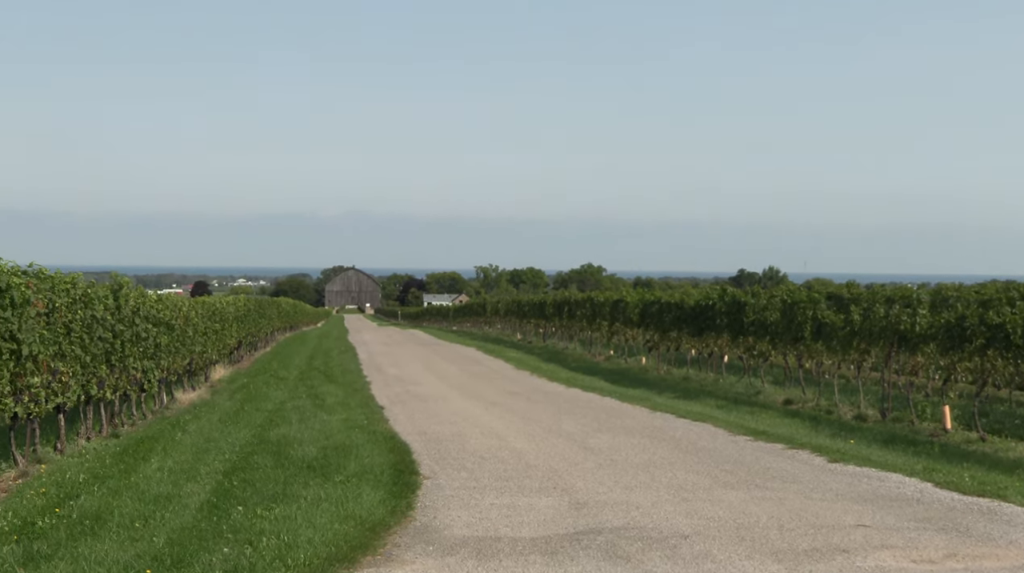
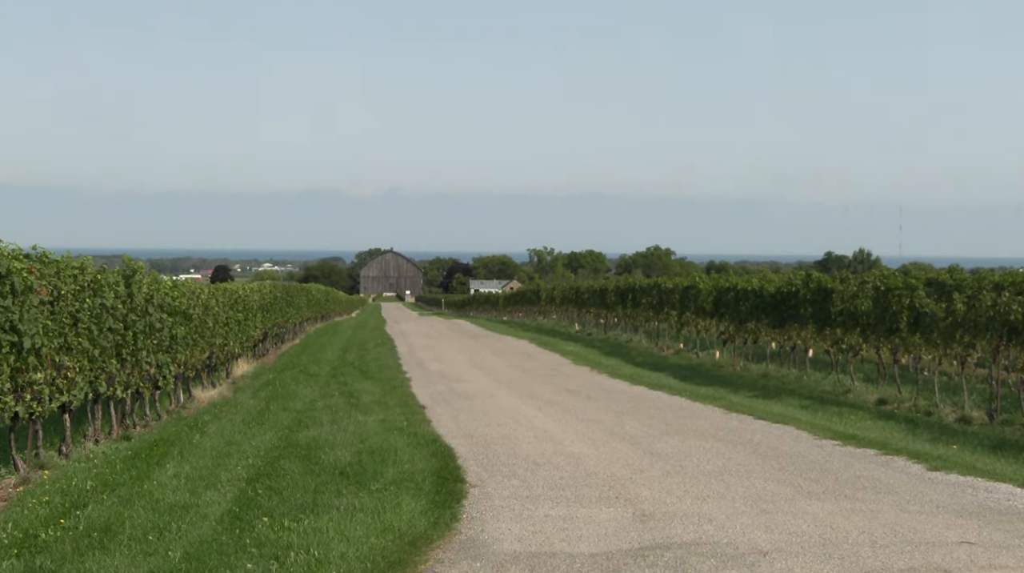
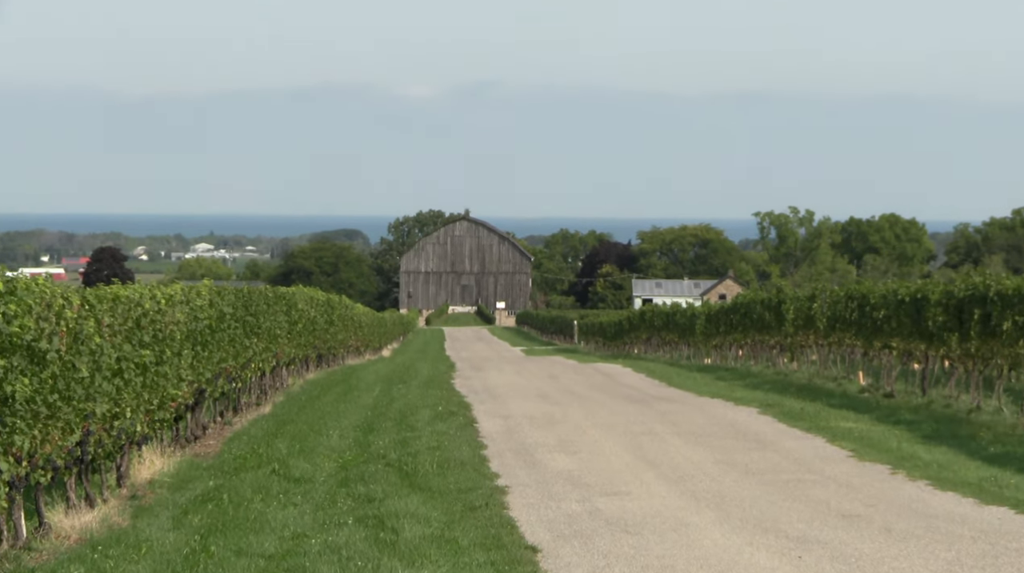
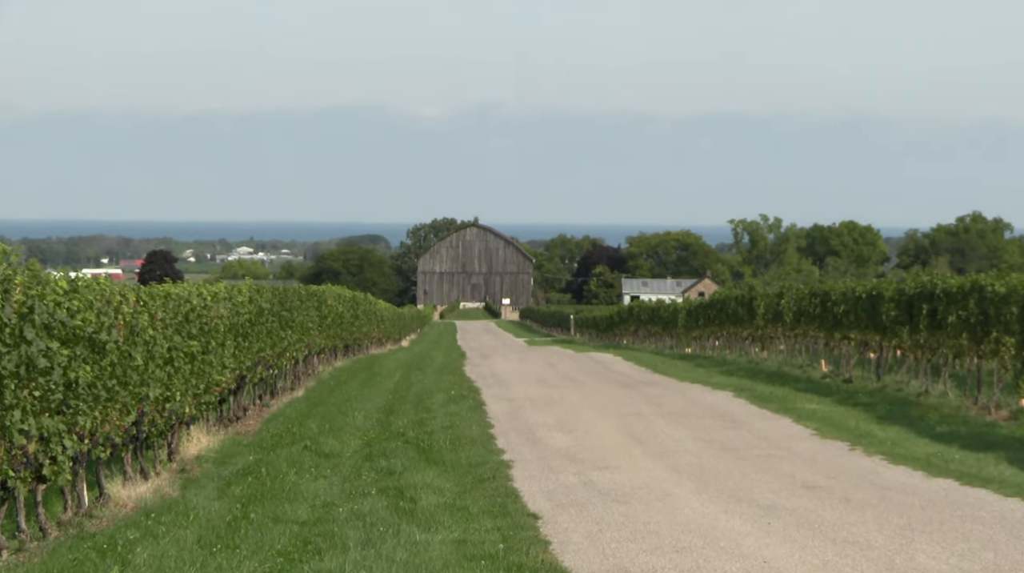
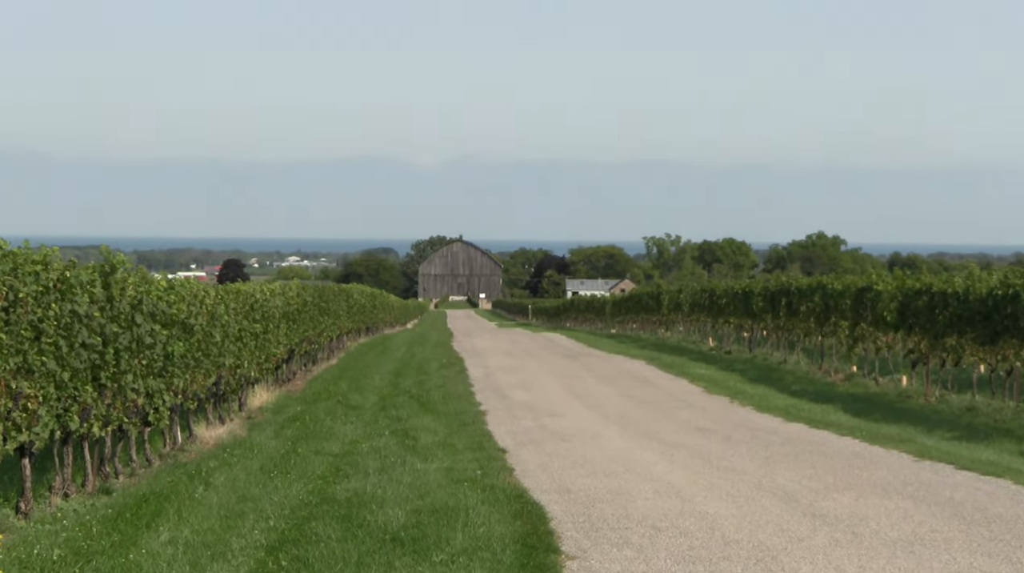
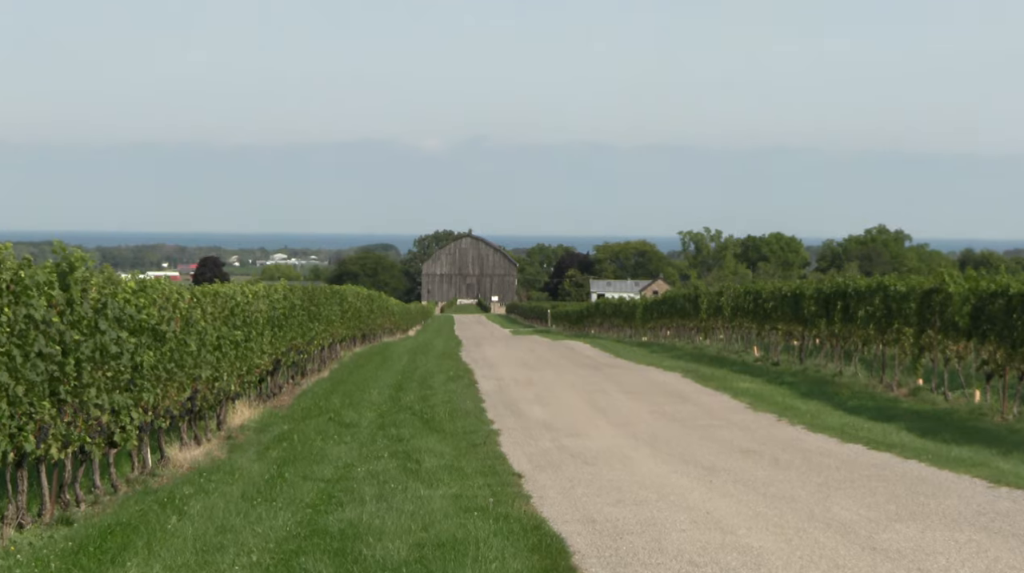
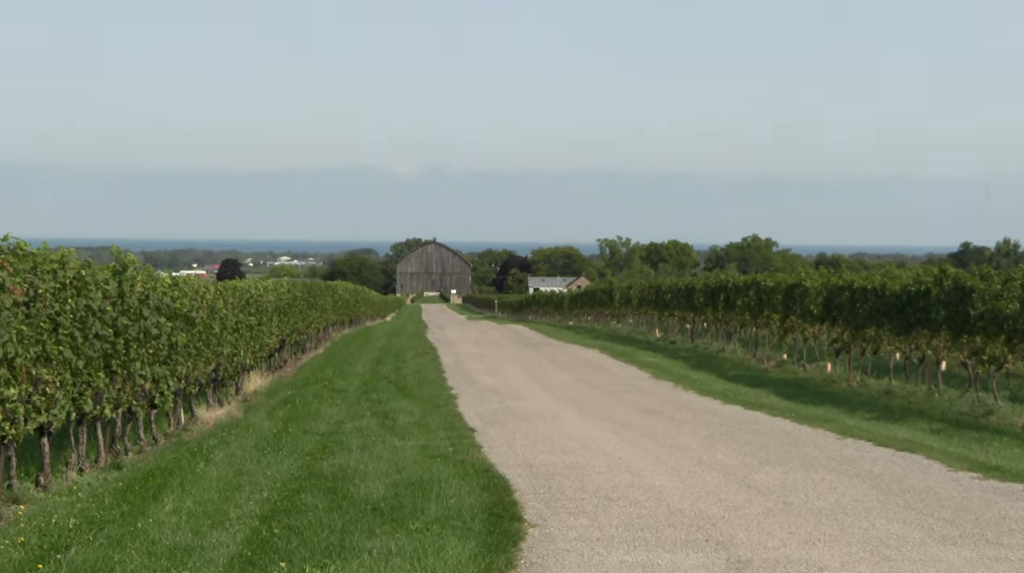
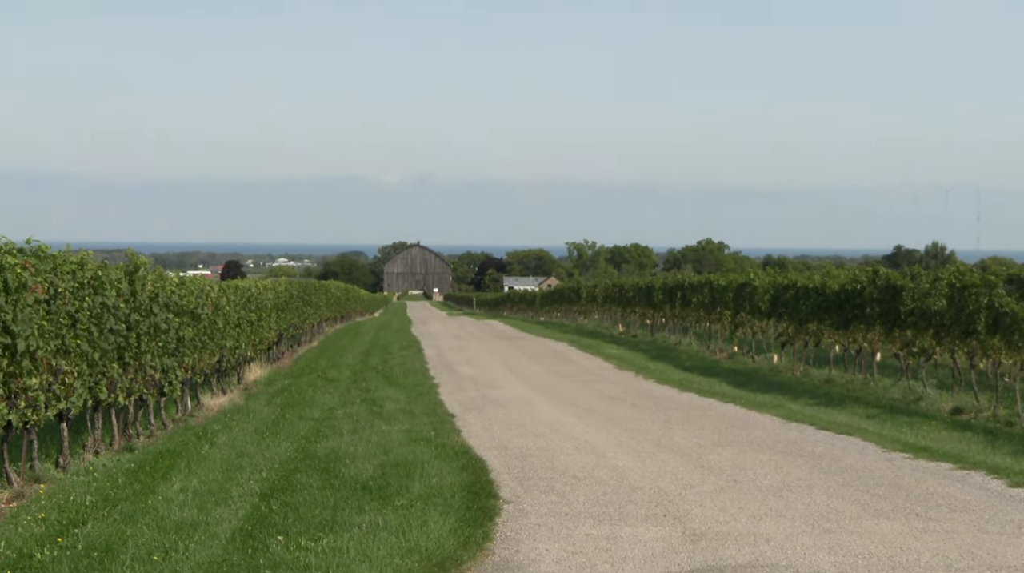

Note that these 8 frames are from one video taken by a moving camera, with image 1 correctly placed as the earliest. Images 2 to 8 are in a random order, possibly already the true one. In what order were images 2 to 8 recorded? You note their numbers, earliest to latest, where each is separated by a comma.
2, 8, 7, 5, 6, 4, 3
